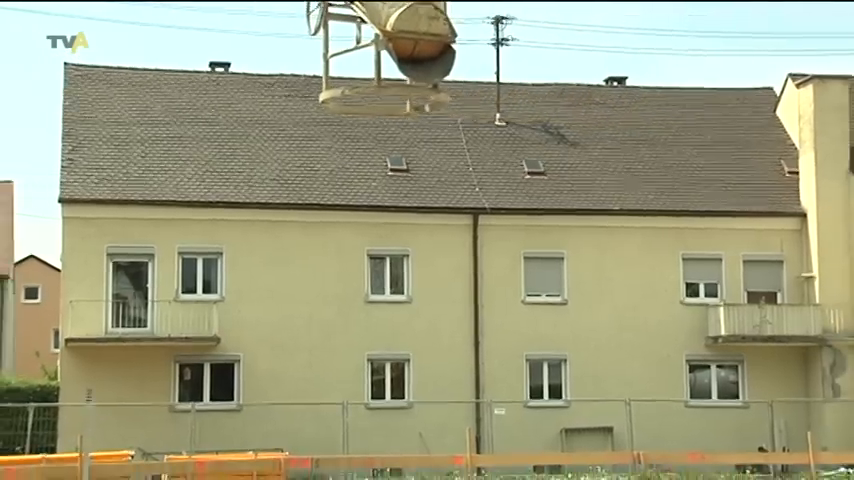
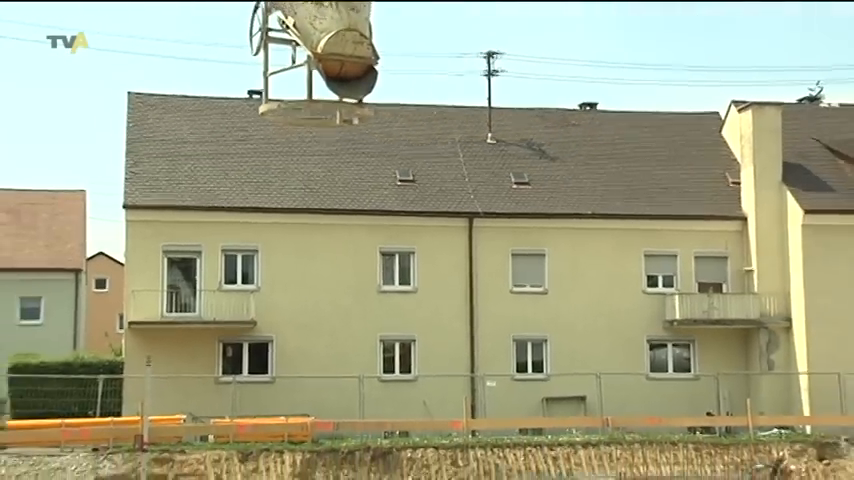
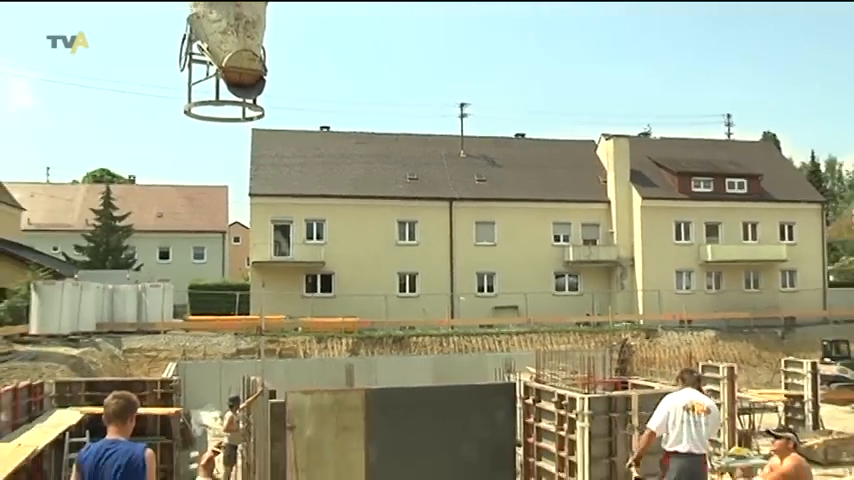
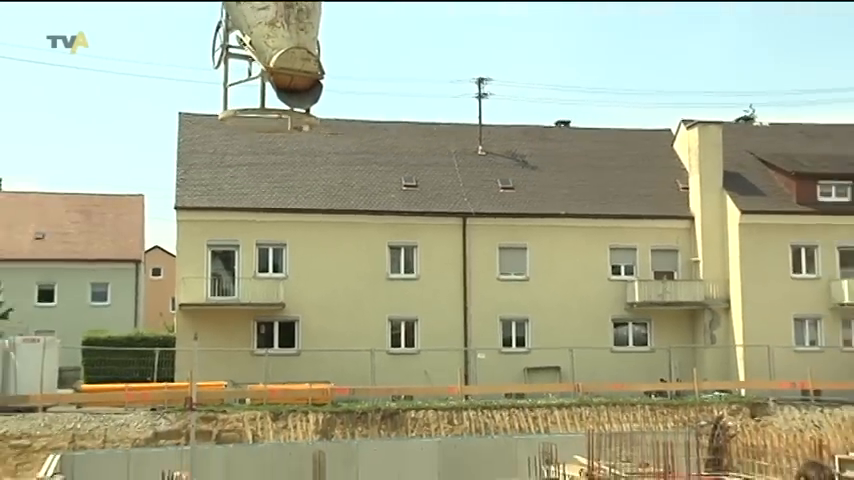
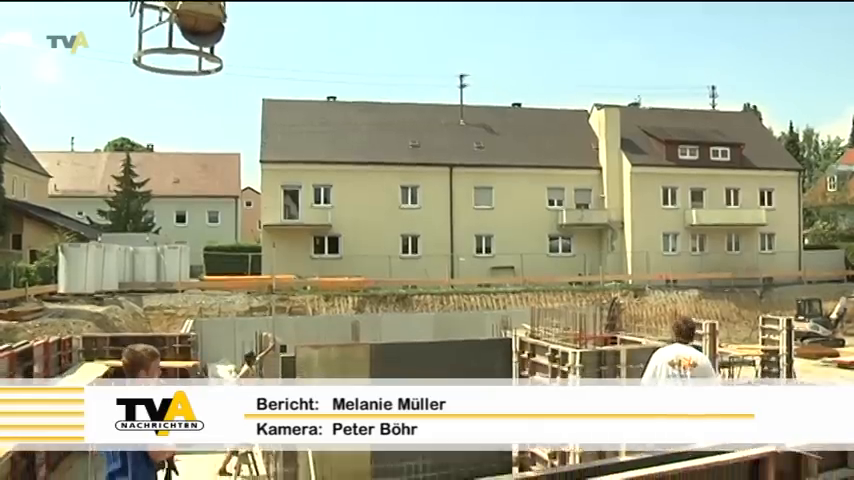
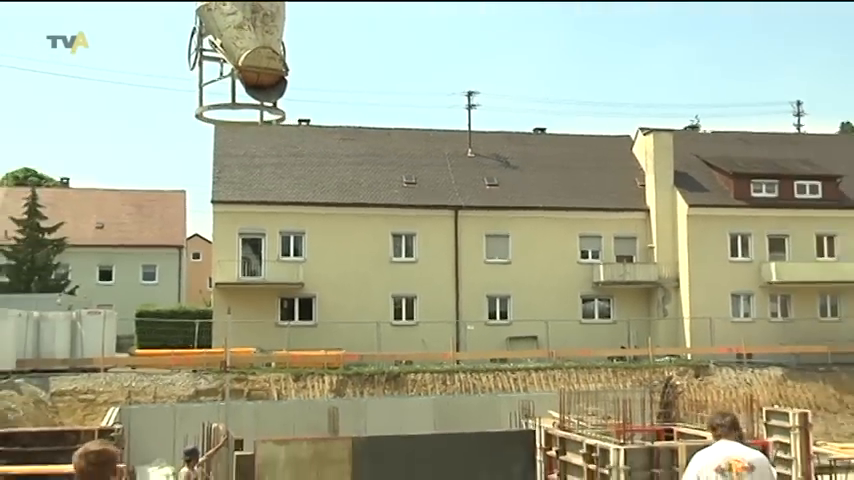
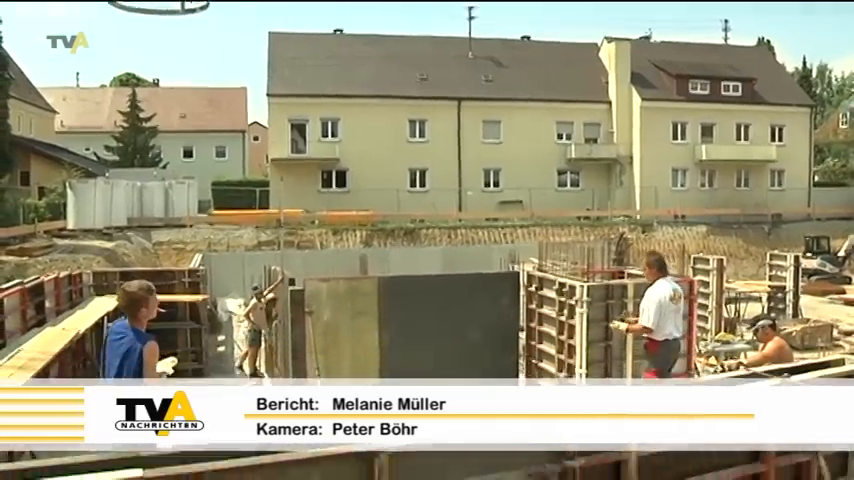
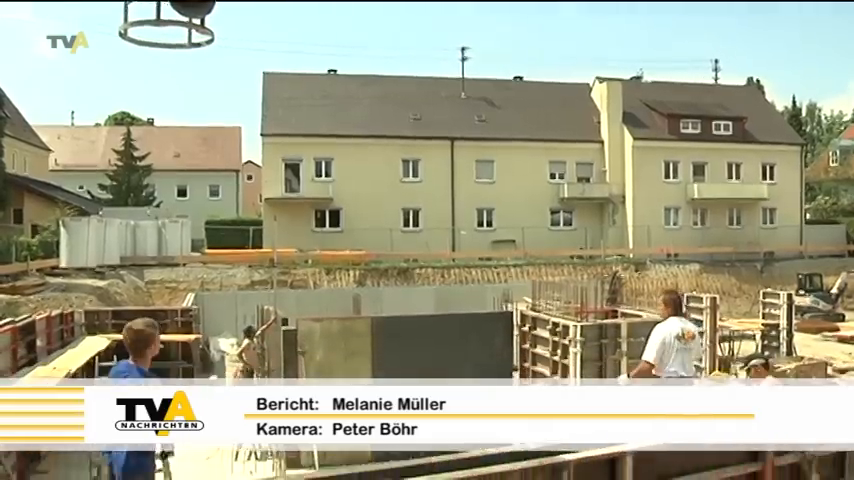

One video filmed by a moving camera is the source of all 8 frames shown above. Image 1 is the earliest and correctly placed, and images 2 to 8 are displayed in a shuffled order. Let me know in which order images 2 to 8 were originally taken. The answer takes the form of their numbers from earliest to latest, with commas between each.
2, 4, 6, 3, 5, 8, 7
